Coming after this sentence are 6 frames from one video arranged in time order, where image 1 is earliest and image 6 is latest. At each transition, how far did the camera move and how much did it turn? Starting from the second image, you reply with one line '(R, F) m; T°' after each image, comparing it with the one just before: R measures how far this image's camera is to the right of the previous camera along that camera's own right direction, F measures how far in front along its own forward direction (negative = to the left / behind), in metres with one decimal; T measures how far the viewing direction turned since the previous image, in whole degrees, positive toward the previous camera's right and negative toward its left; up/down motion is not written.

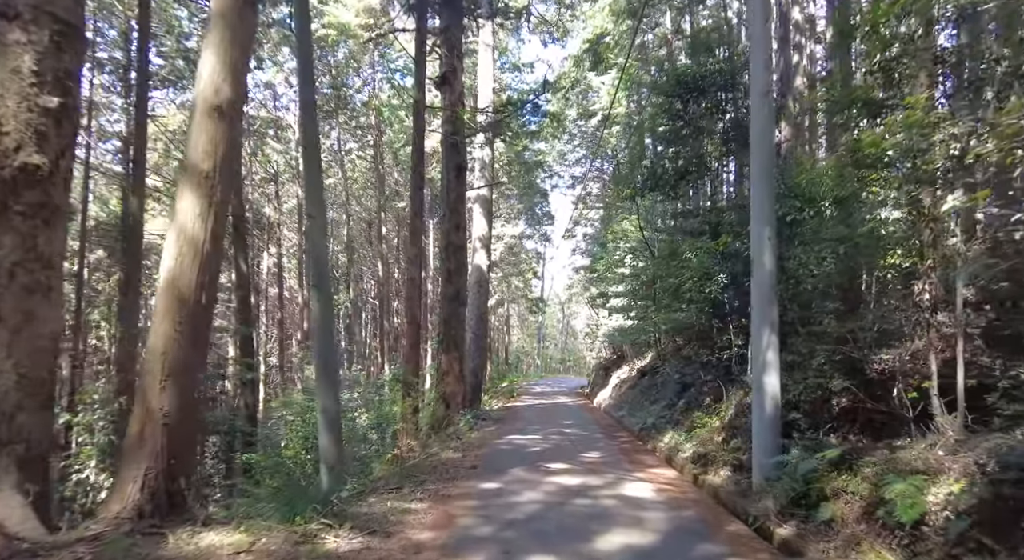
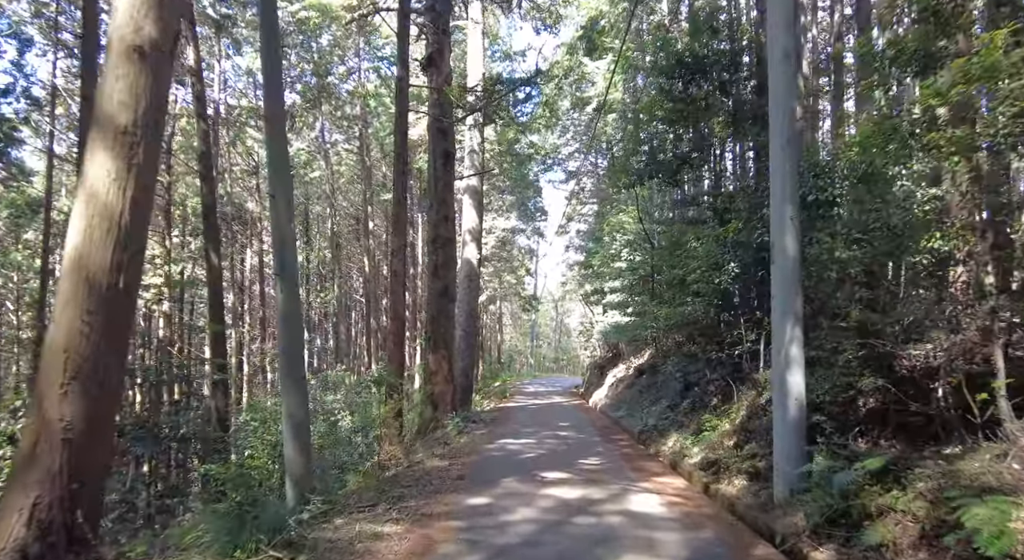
(0.0, +0.9) m; +1°
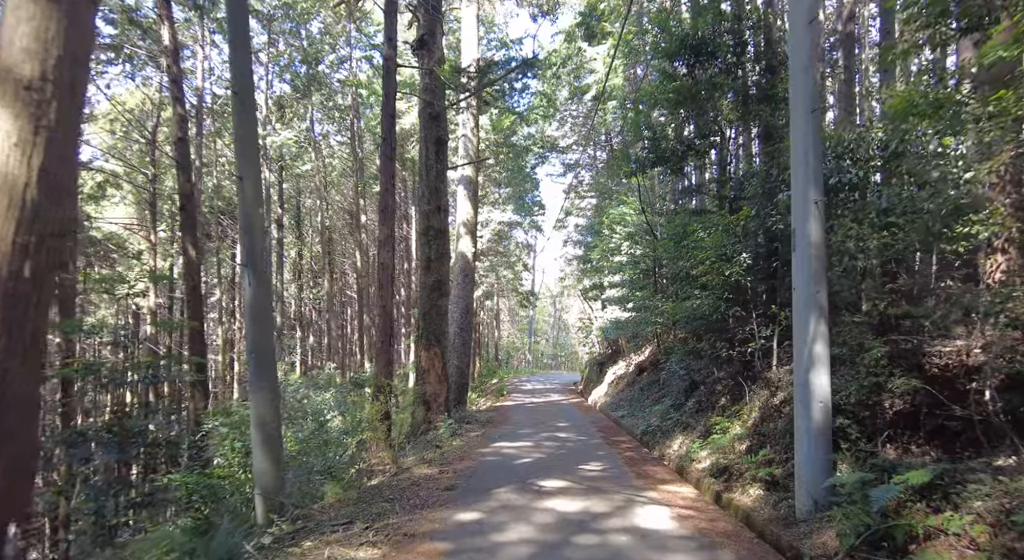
(0.0, +0.7) m; 0°
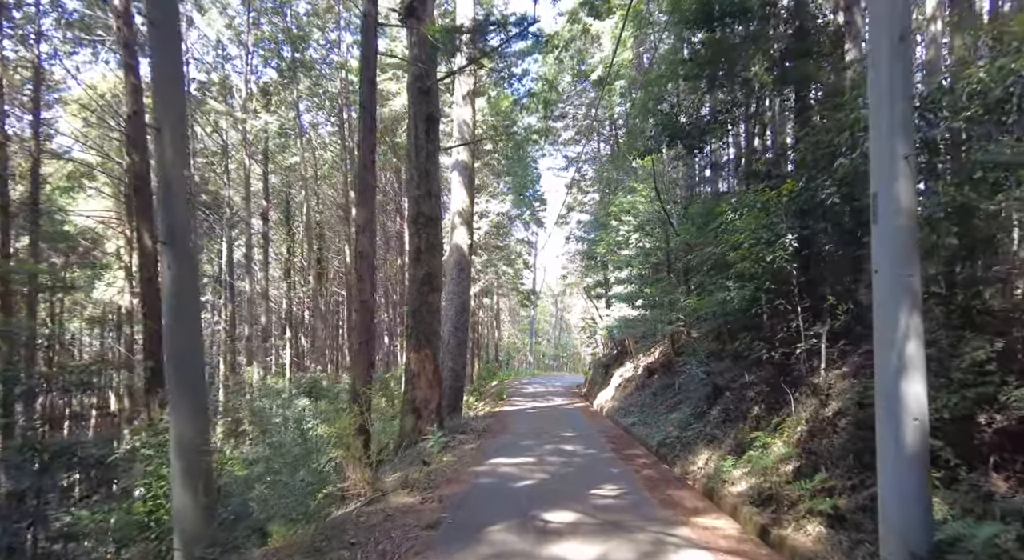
(0.0, +1.4) m; 0°
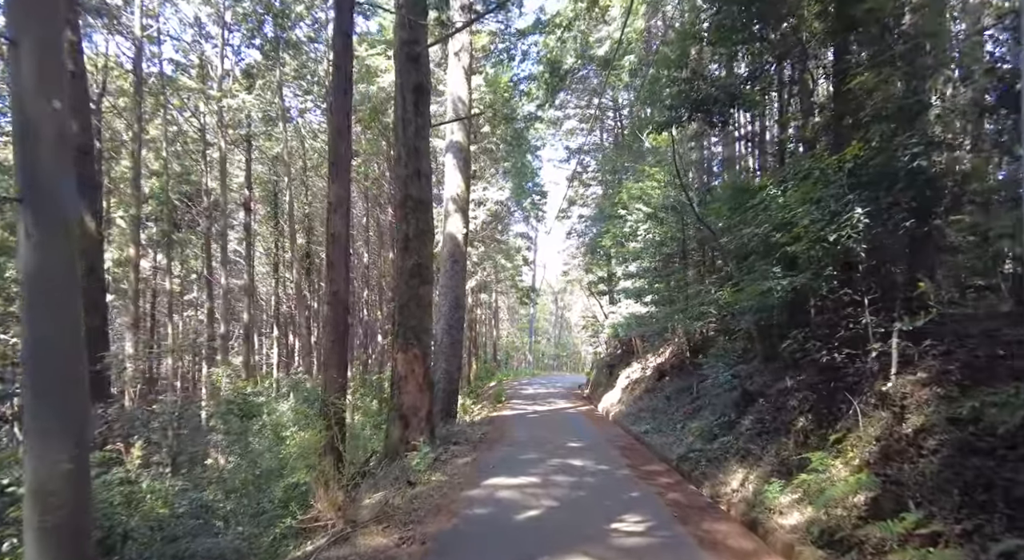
(0.0, +1.4) m; 0°
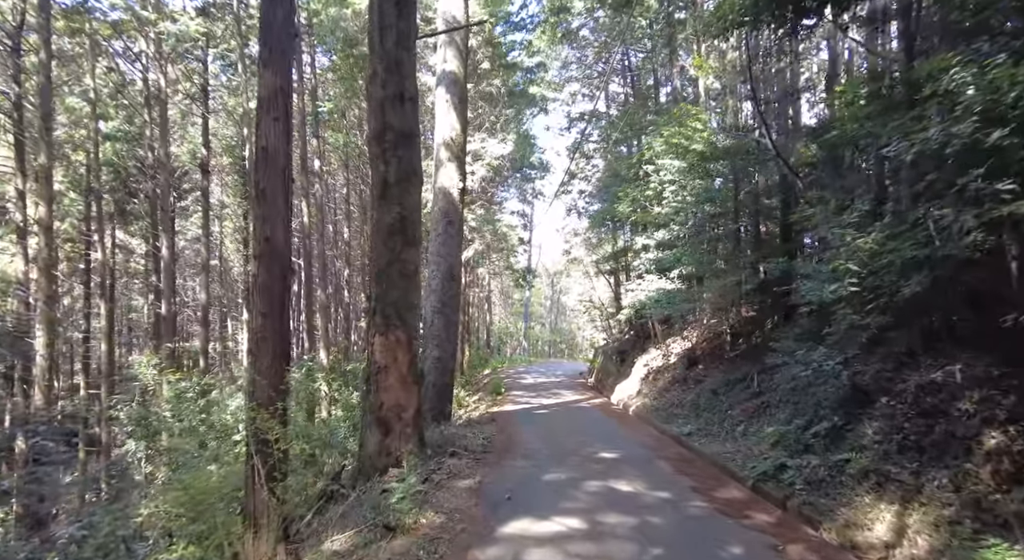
(-0.3, +2.7) m; +1°
